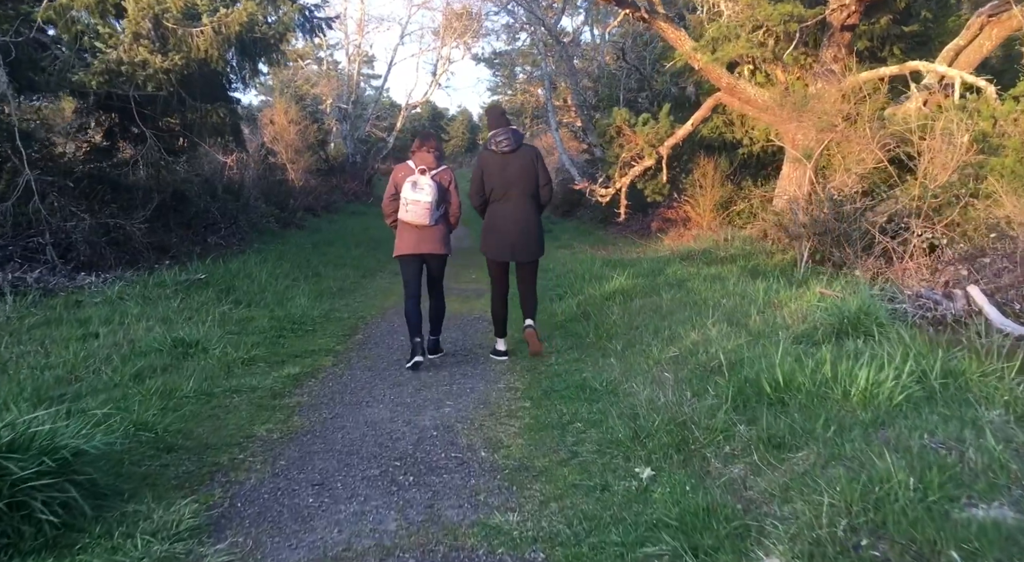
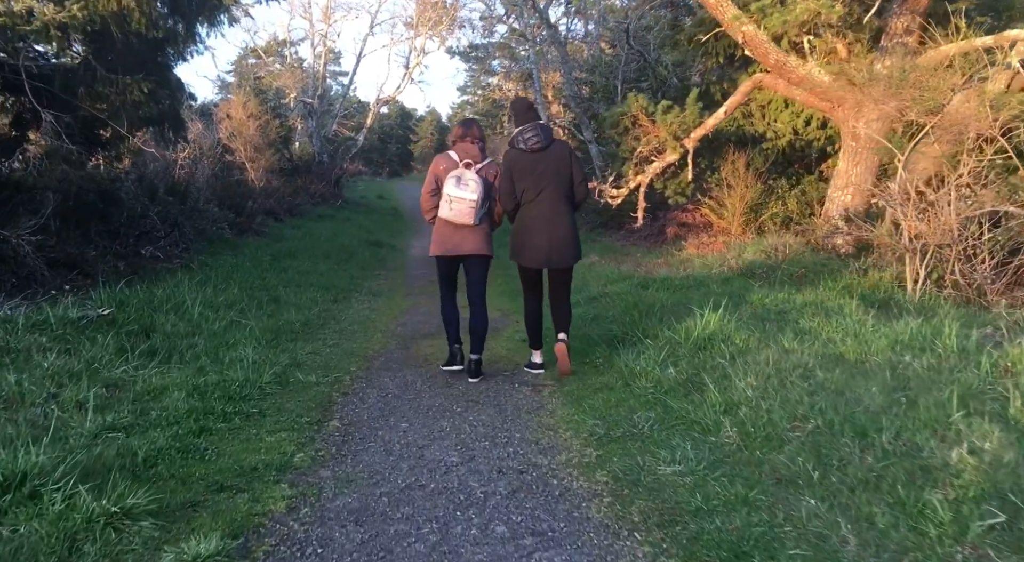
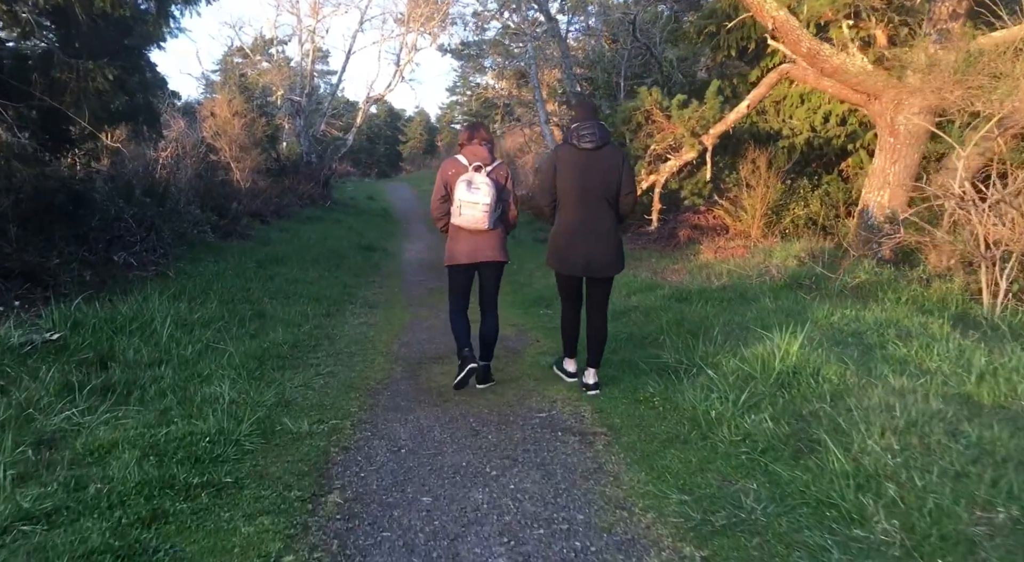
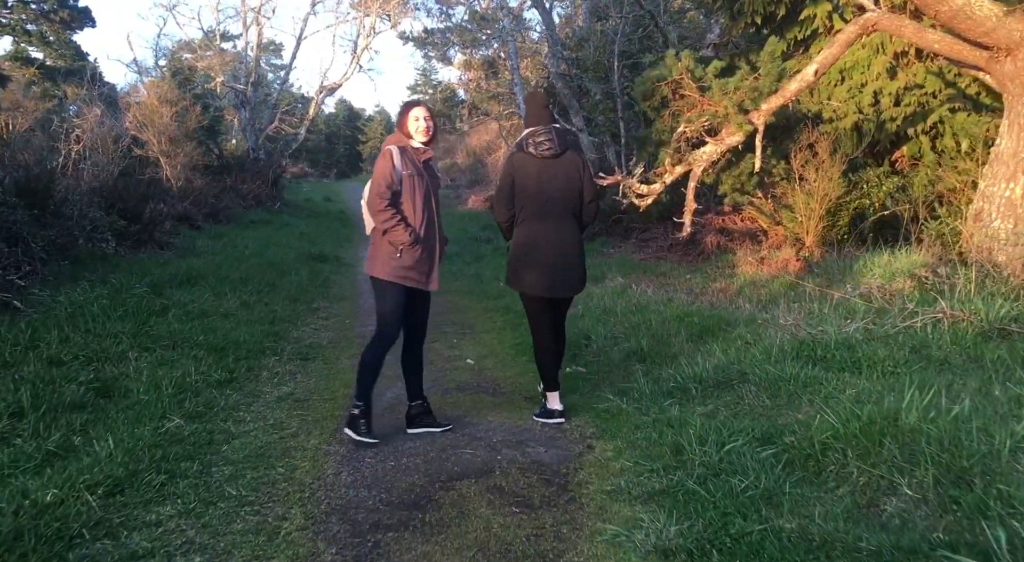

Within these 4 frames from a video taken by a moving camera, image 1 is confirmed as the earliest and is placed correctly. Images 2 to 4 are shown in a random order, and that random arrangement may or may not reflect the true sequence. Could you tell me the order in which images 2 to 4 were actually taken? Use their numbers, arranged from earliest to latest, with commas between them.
2, 3, 4
